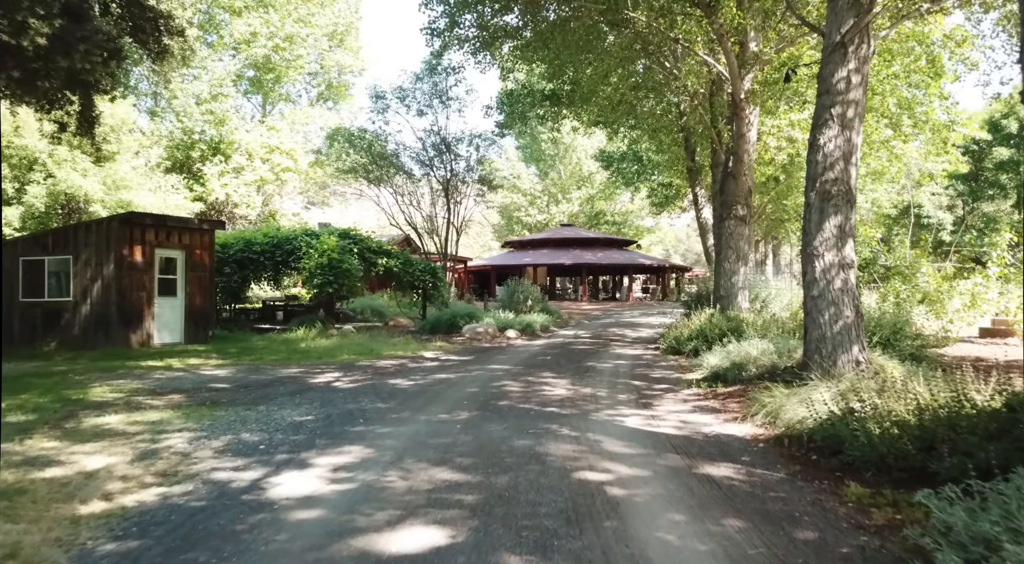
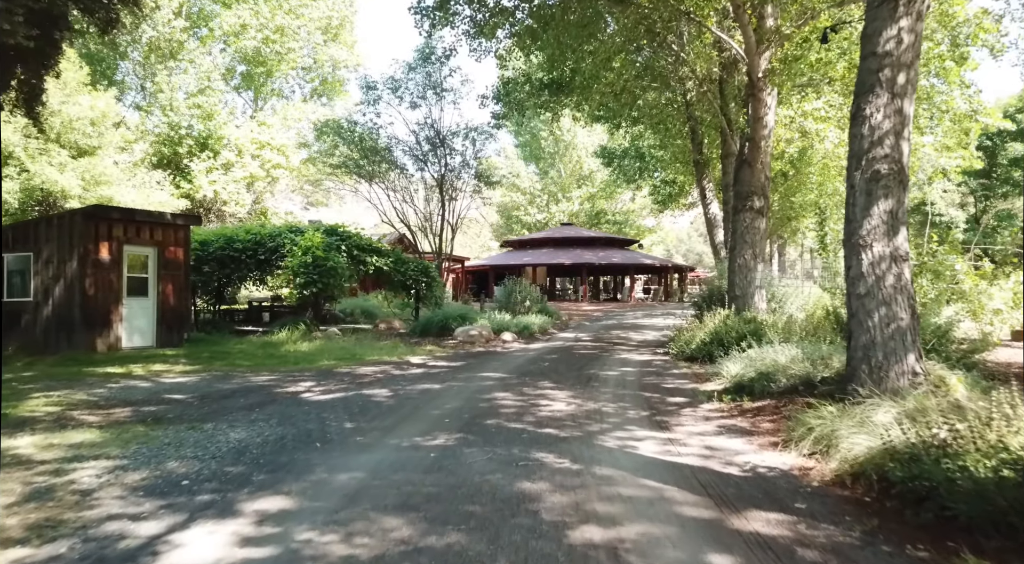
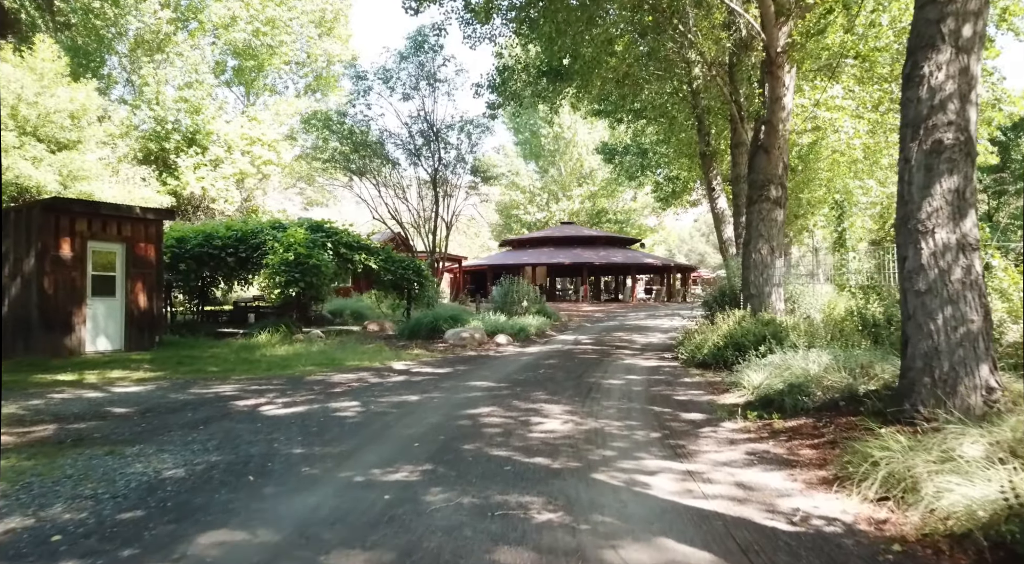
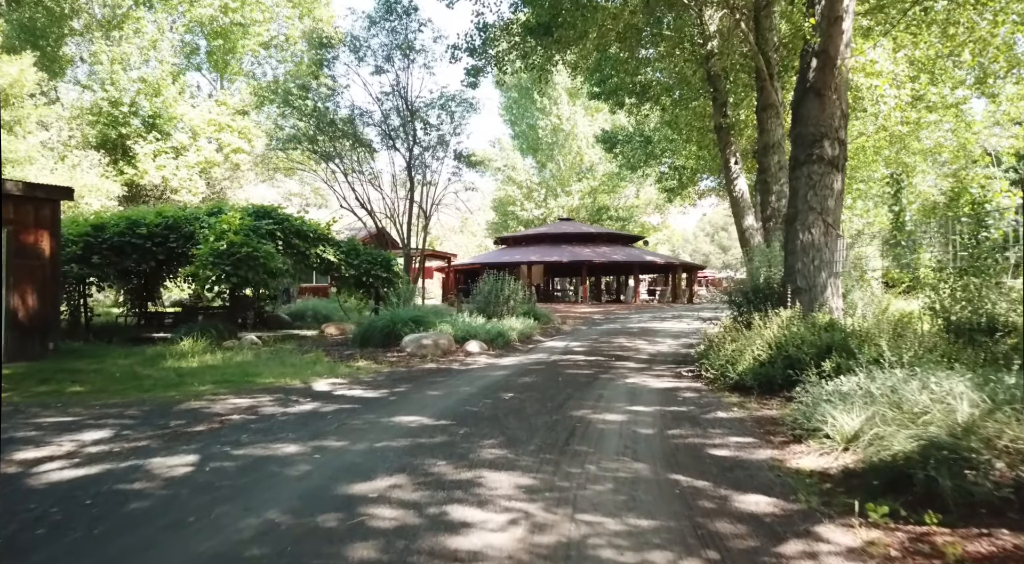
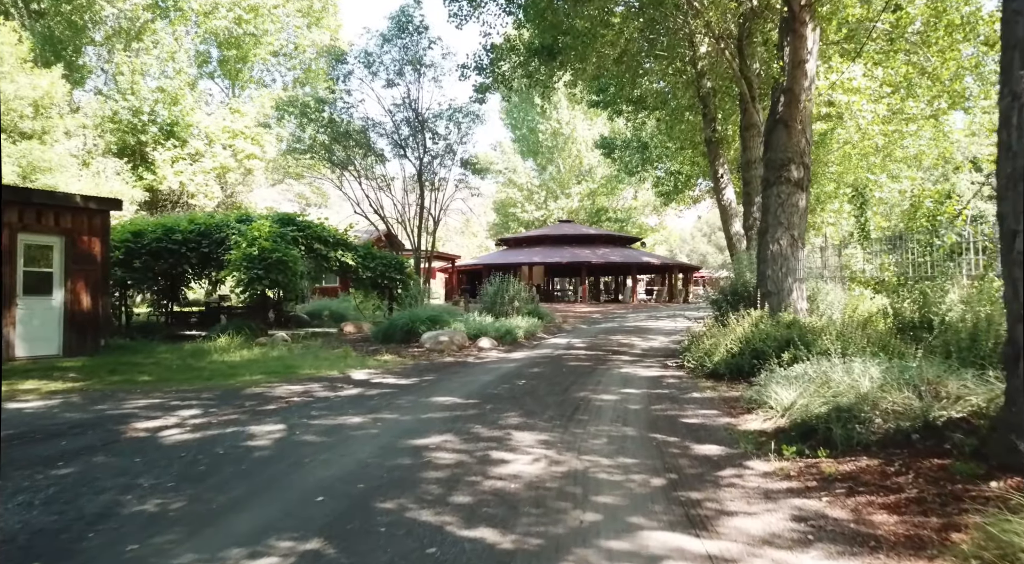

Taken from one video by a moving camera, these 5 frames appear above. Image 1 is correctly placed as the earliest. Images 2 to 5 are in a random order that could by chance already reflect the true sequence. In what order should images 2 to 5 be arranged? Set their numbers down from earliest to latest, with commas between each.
2, 3, 5, 4
